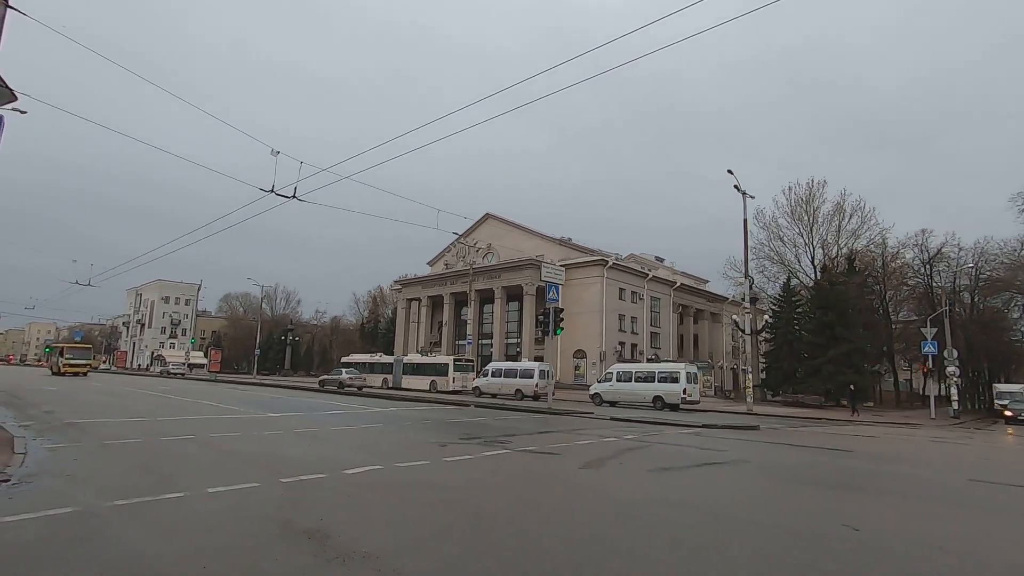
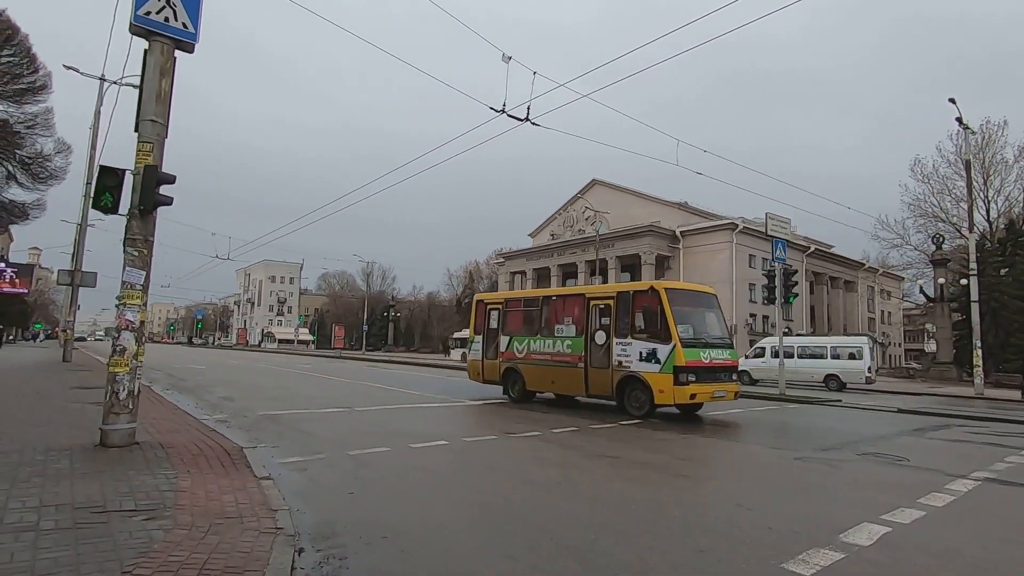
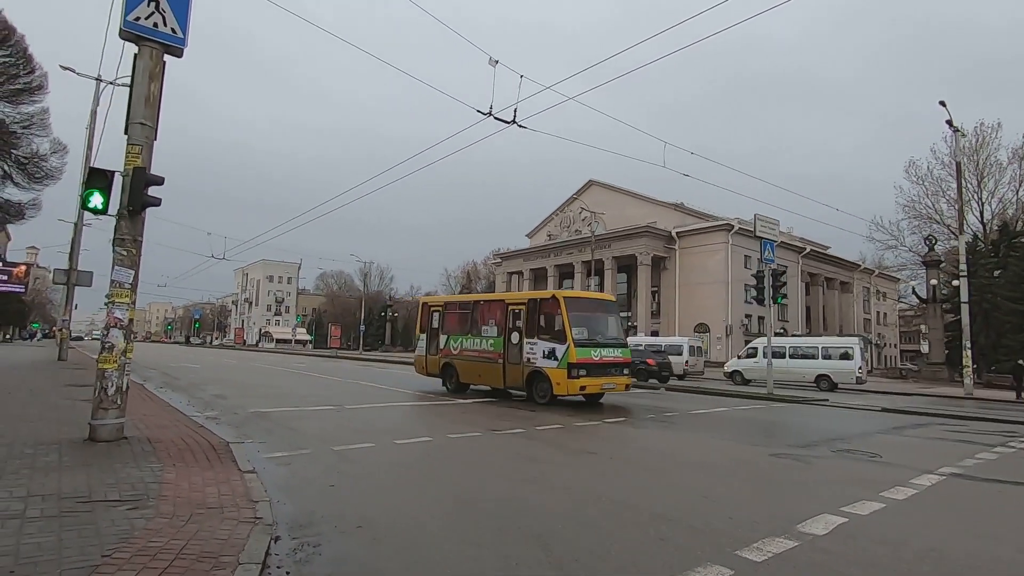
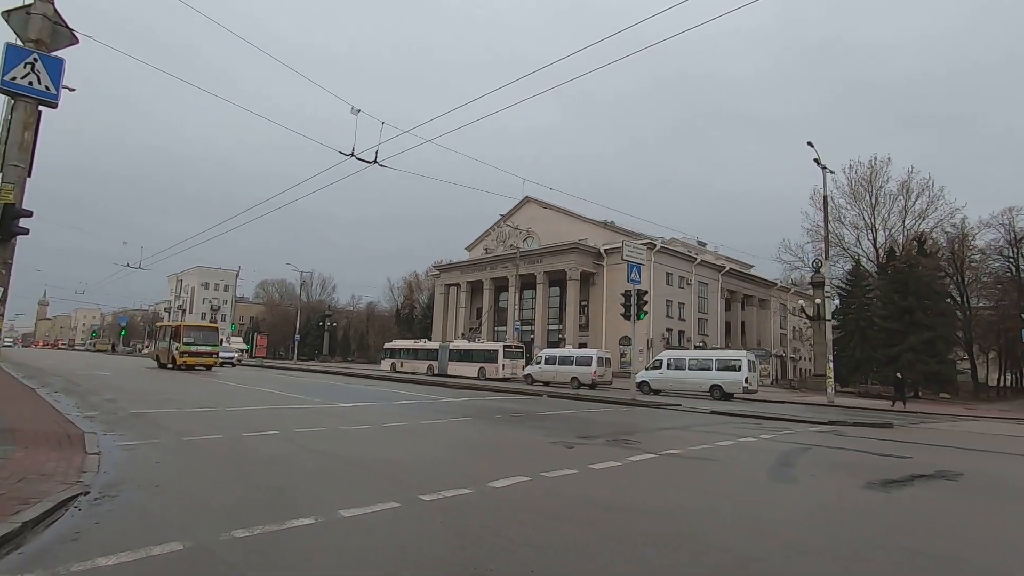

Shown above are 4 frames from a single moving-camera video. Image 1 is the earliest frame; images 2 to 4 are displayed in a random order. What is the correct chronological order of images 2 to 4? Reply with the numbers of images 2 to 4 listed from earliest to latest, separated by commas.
4, 3, 2
